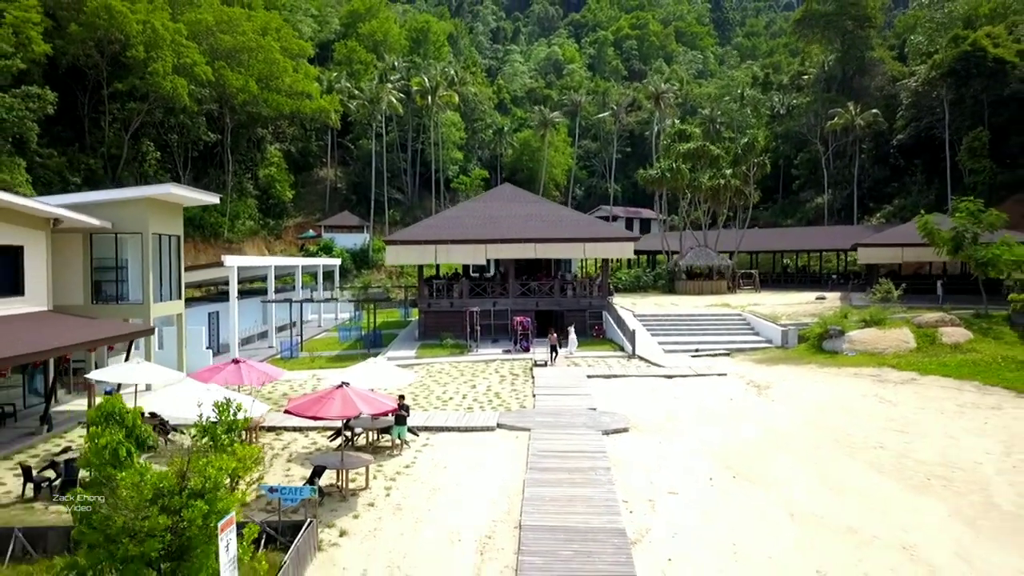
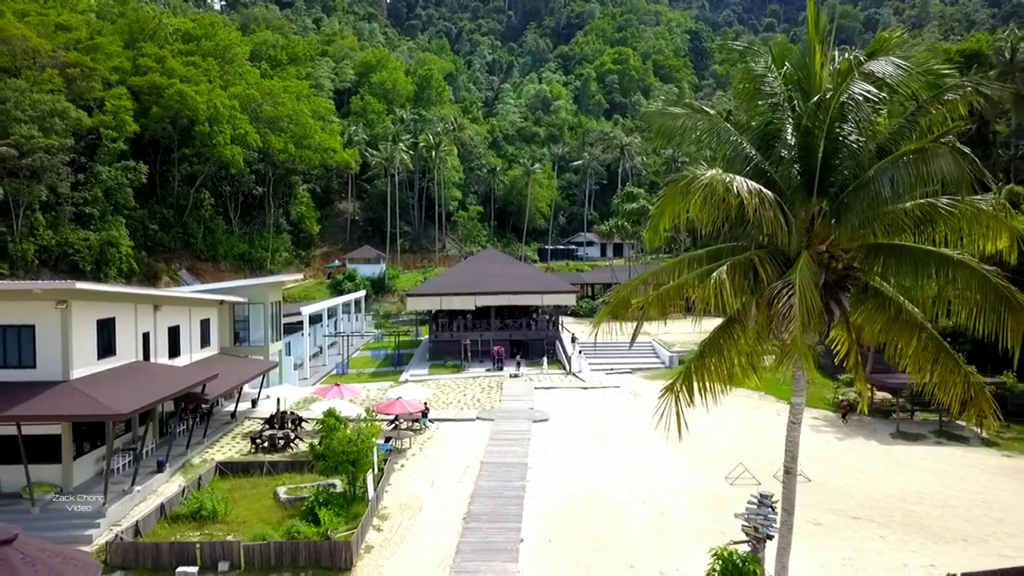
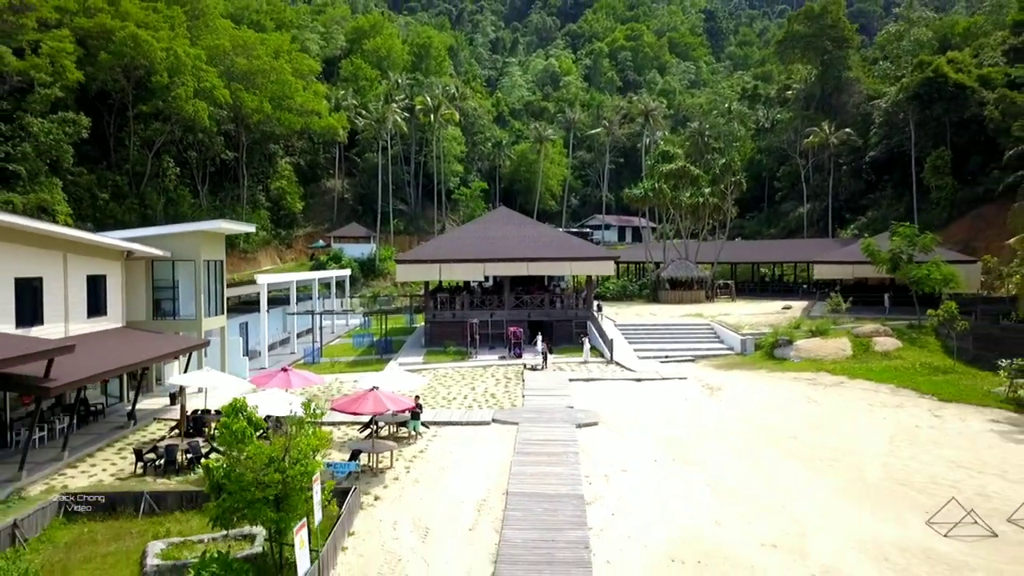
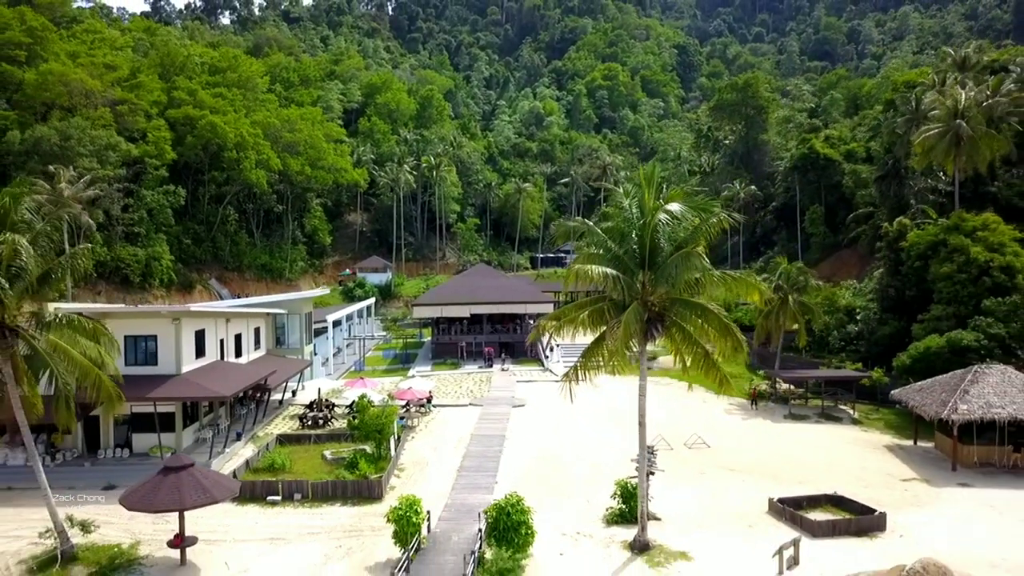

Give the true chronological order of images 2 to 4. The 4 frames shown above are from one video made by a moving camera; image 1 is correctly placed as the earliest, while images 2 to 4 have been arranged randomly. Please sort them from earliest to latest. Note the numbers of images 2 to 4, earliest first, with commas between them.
3, 2, 4
